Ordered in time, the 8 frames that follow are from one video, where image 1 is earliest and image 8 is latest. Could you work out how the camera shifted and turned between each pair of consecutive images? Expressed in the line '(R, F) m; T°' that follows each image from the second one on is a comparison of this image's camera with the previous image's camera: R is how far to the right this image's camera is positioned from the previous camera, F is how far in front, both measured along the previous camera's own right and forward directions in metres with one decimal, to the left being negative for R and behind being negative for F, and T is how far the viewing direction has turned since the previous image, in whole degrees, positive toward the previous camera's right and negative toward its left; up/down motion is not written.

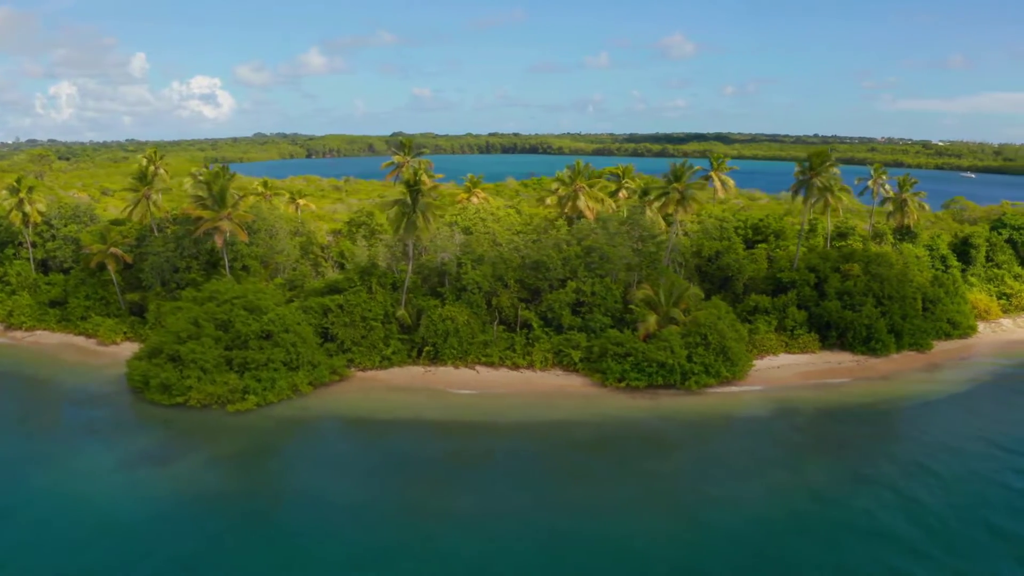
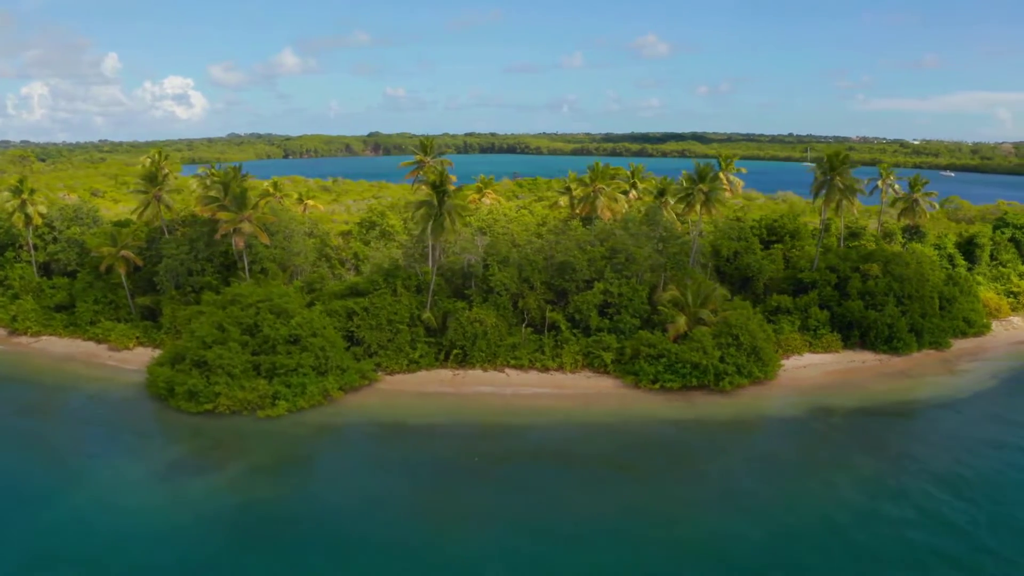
(-2.9, +0.5) m; +1°
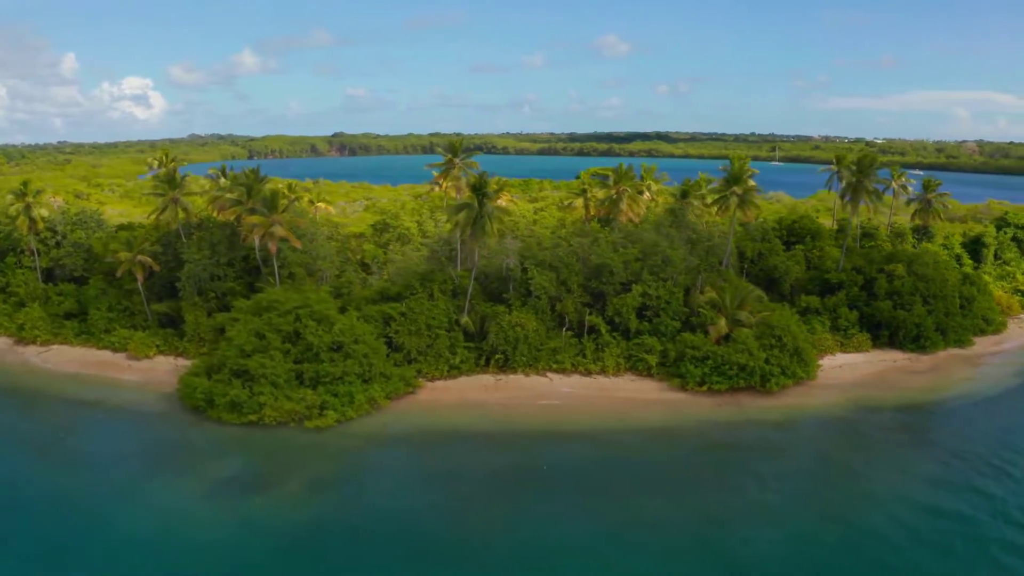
(-4.1, +0.7) m; +2°
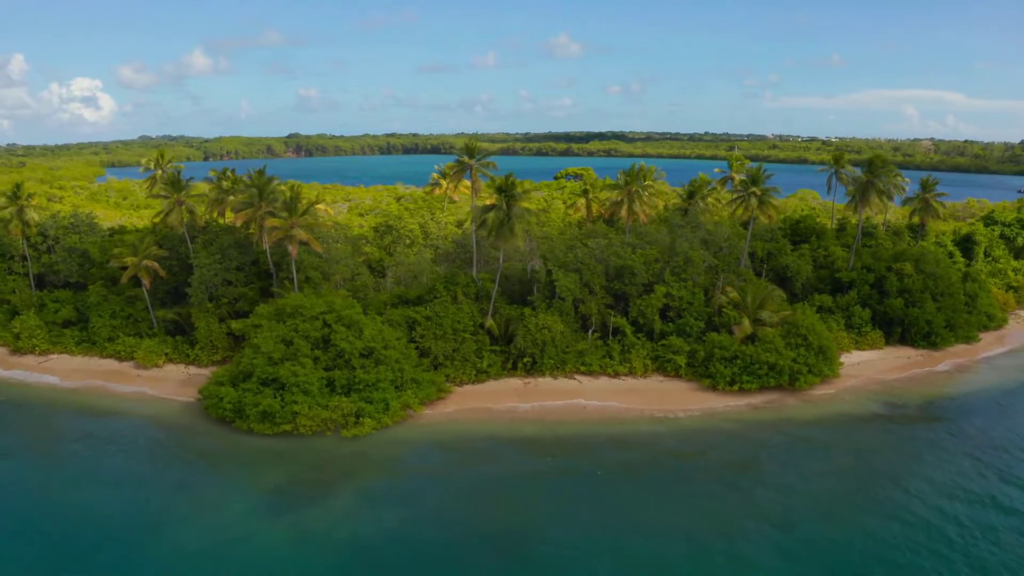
(-3.4, +0.6) m; +3°
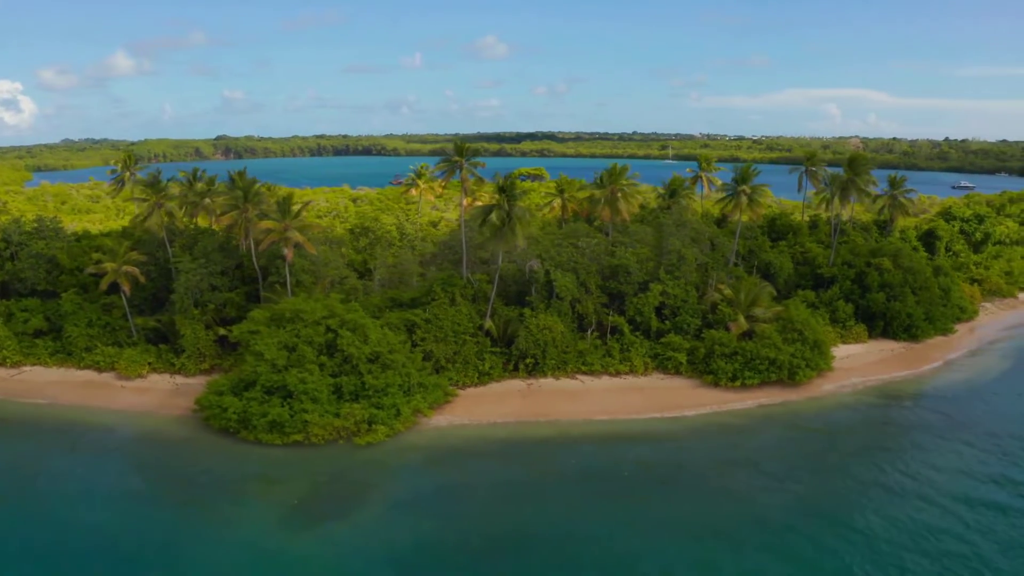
(-2.5, +0.3) m; +4°
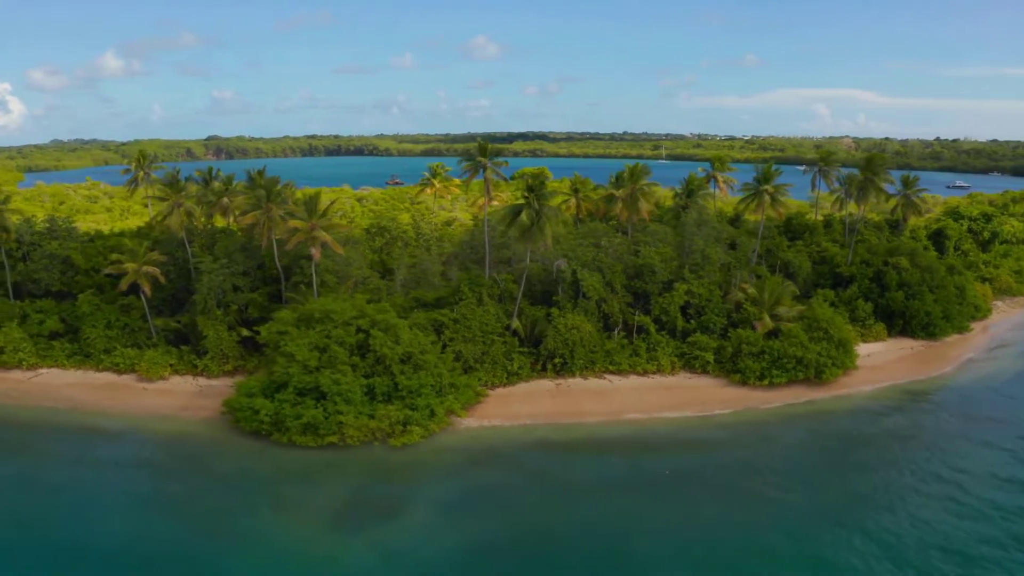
(-2.1, +0.3) m; +1°
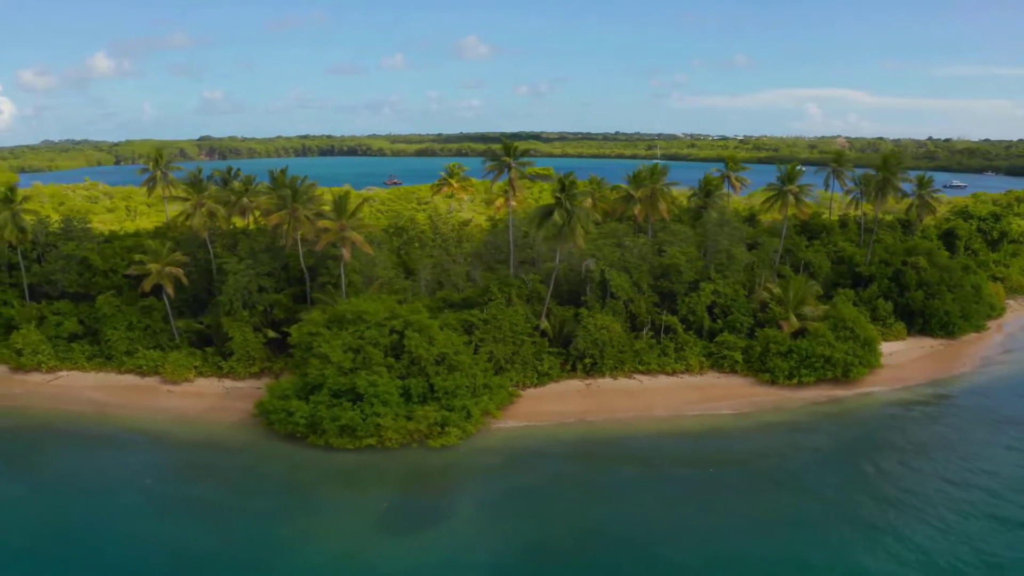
(-2.2, +0.2) m; +1°
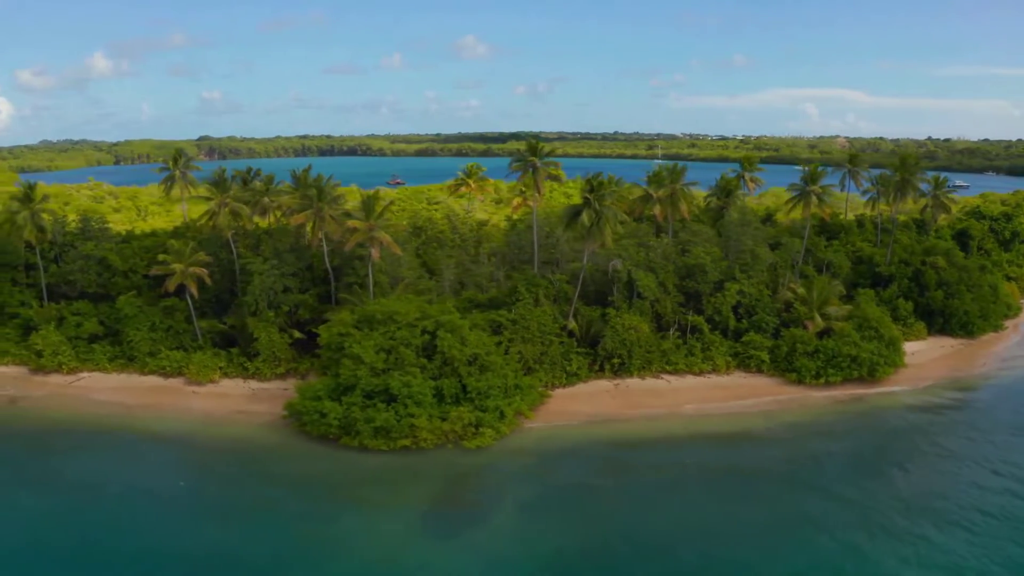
(-1.8, +0.1) m; 0°
